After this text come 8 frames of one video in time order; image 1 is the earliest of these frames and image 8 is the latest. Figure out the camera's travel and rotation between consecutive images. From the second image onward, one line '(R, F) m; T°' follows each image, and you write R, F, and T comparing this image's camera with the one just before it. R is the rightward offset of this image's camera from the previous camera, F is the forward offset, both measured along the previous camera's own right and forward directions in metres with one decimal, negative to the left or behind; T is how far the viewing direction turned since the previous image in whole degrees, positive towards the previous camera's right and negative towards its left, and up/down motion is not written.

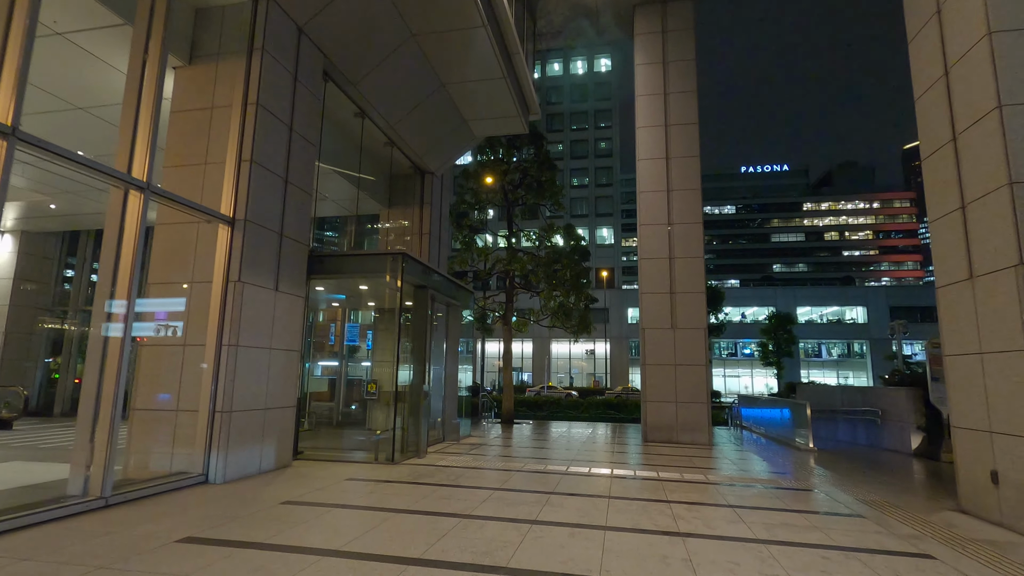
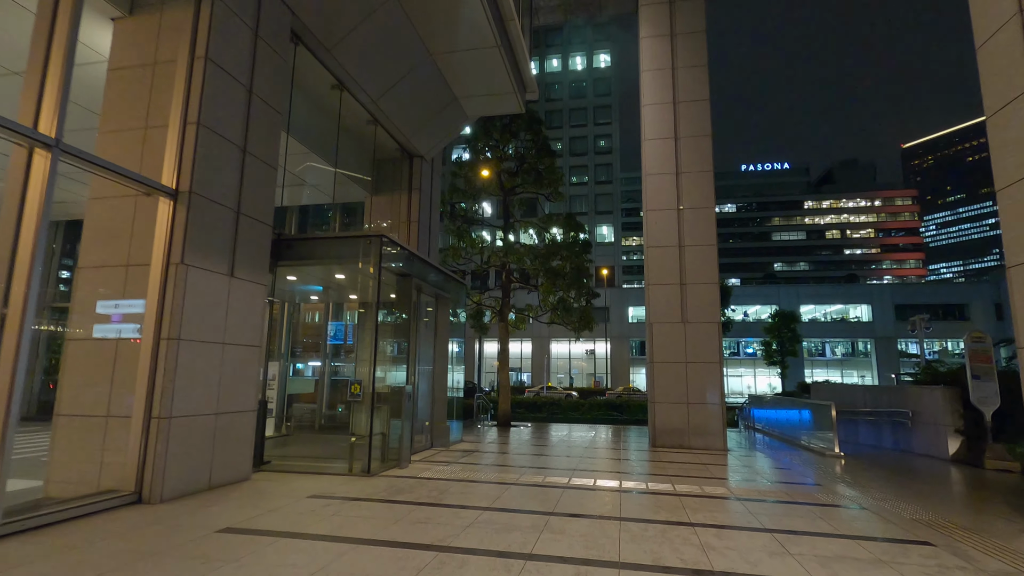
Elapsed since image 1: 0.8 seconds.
(+0.1, +1.2) m; 0°
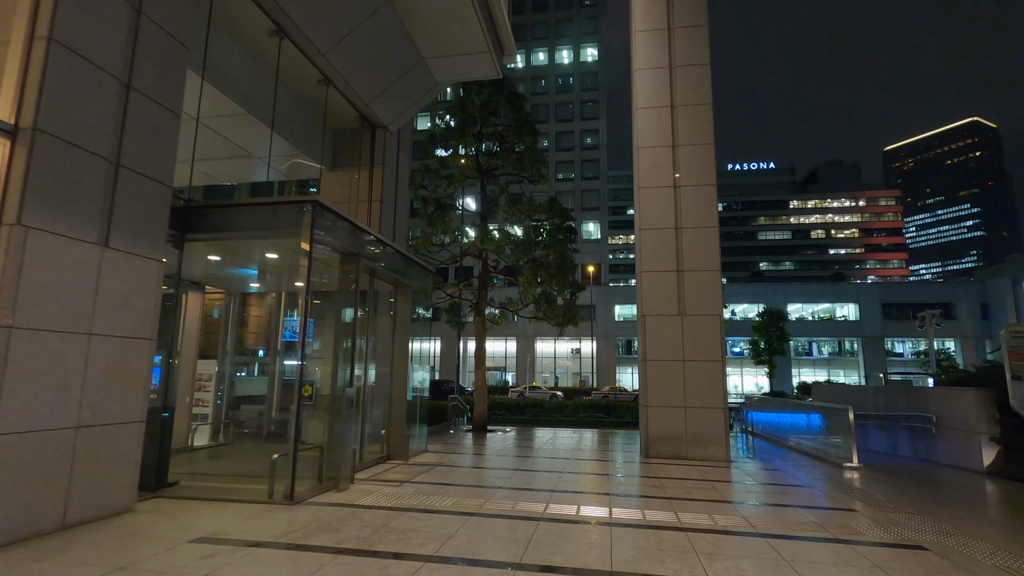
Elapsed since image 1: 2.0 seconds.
(+0.3, +1.7) m; +1°
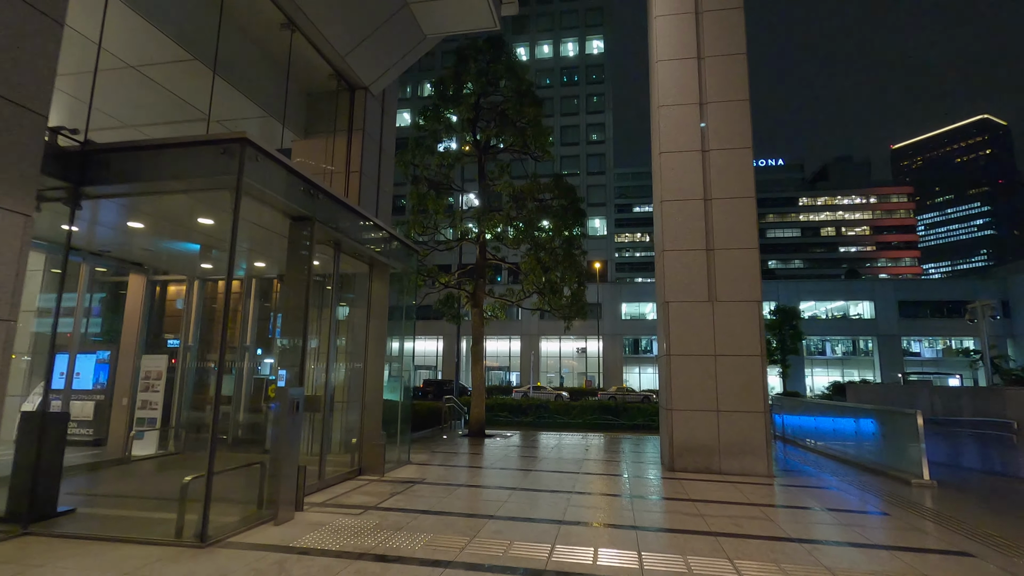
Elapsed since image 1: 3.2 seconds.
(+0.1, +1.8) m; -1°
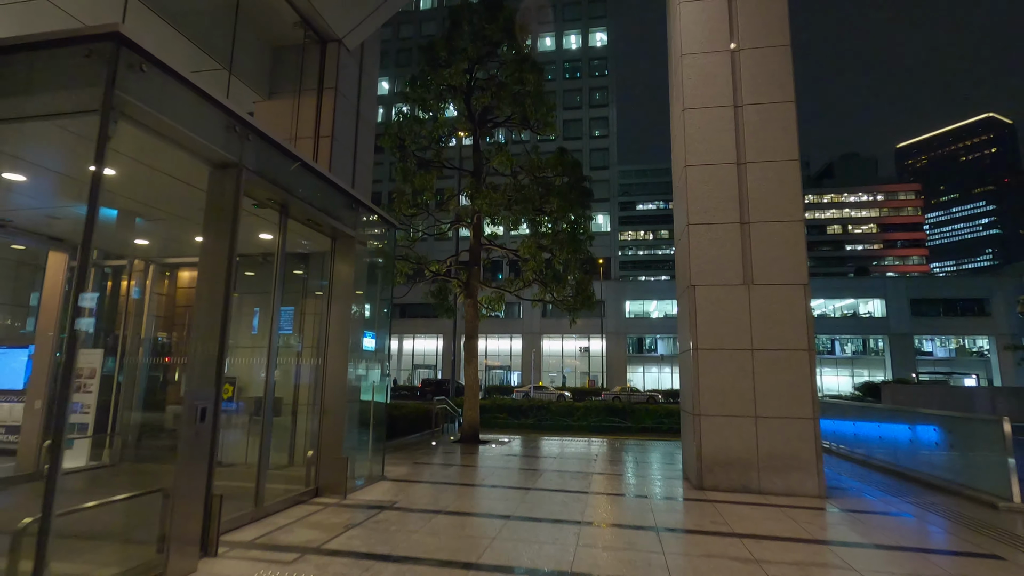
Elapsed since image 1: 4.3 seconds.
(+0.1, +1.6) m; 0°
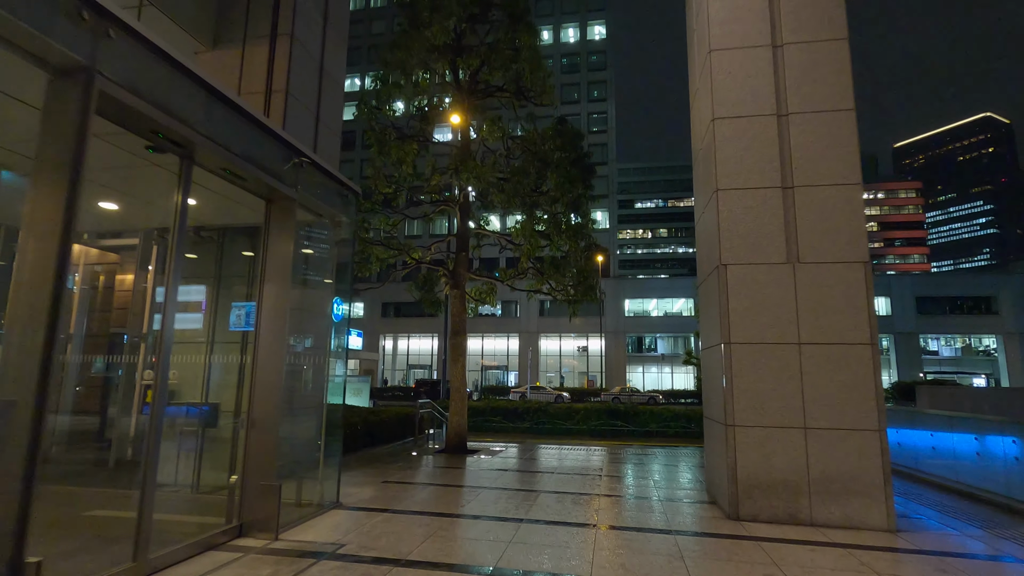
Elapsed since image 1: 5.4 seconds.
(+0.1, +1.6) m; 0°
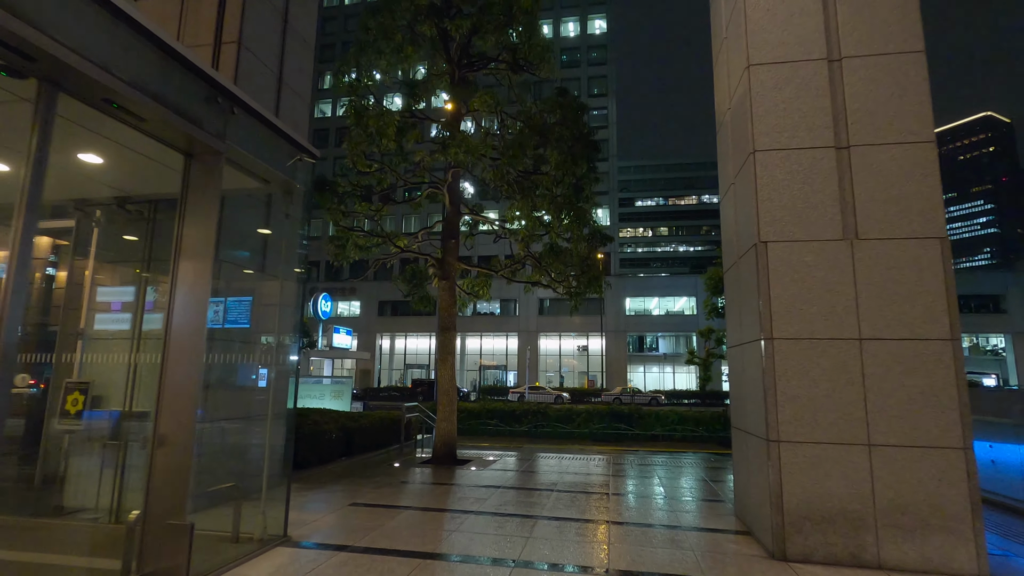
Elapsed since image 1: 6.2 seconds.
(+0.1, +1.3) m; 0°
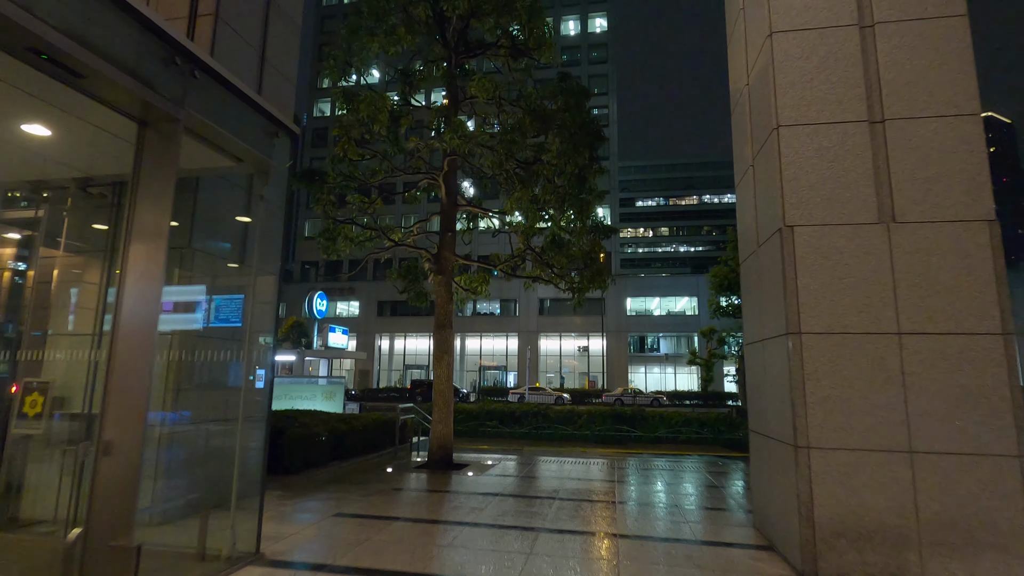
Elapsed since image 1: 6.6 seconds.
(0.0, +0.5) m; 0°
